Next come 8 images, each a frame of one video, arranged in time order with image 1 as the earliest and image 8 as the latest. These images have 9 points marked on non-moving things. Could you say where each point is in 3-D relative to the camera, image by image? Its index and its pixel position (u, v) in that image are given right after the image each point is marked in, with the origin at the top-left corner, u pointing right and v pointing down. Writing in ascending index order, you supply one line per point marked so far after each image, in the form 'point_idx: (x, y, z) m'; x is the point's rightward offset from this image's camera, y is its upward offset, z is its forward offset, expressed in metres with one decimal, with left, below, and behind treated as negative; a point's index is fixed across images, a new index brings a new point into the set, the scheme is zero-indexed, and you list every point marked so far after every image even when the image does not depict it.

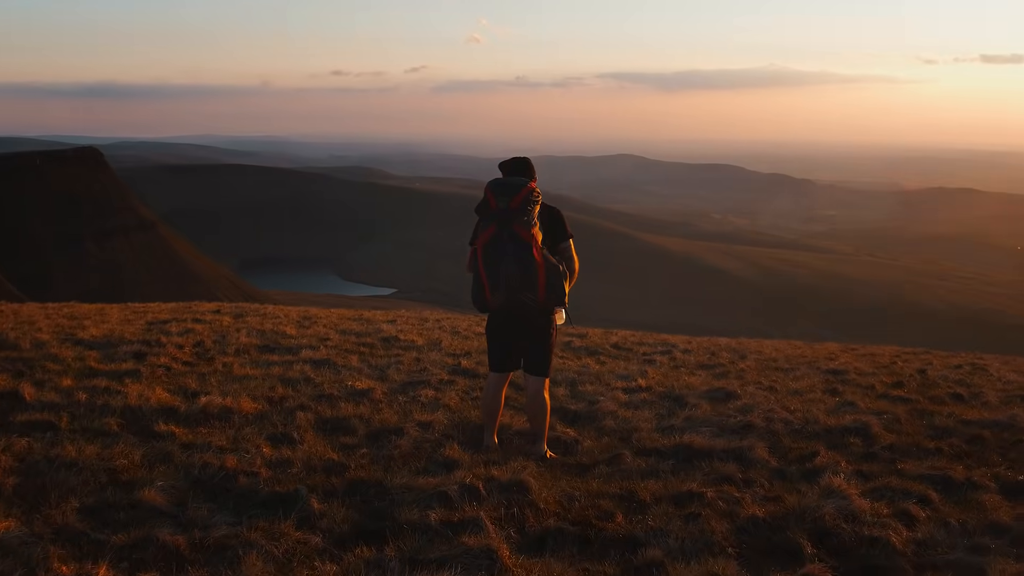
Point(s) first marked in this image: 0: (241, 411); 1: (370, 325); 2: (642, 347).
0: (-1.7, -0.8, +7.1) m
1: (-1.7, -0.4, +13.7) m
2: (+1.5, -0.7, +13.2) m
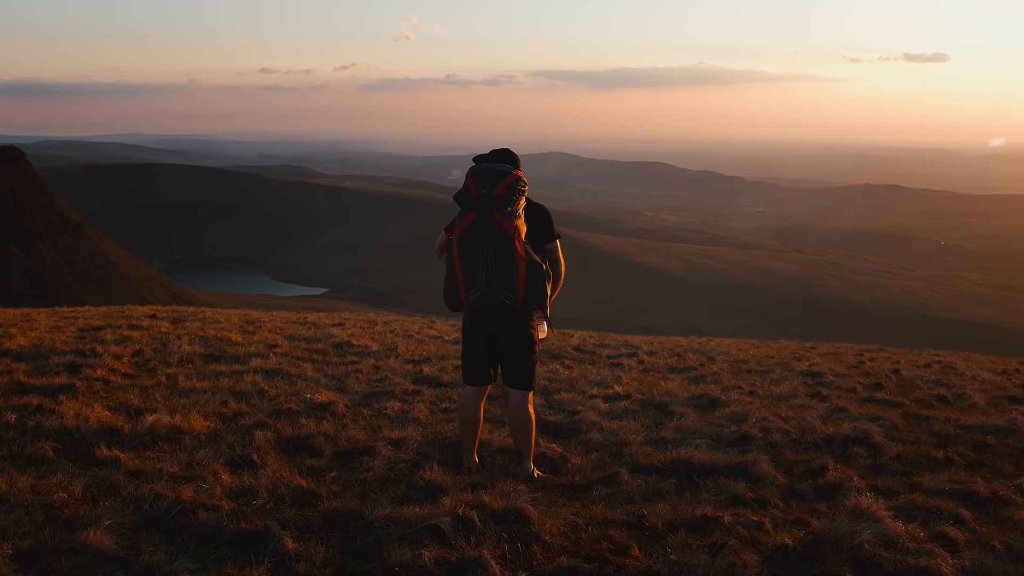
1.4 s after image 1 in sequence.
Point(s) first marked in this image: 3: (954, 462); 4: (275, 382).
0: (-1.8, -0.8, +6.4) m
1: (-2.1, -0.5, +13.0) m
2: (+1.0, -0.7, +12.7) m
3: (+2.6, -1.0, +6.8) m
4: (-1.7, -0.7, +8.3) m
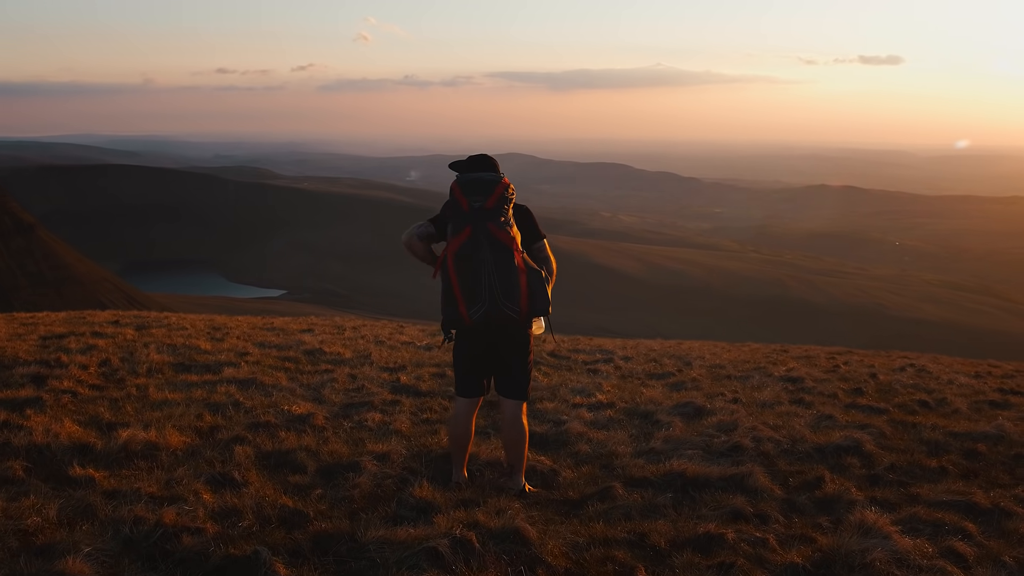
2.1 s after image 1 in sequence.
0: (-1.8, -0.8, +6.1) m
1: (-2.4, -0.5, +12.7) m
2: (+0.7, -0.7, +12.5) m
3: (+2.5, -1.1, +6.7) m
4: (-1.8, -0.7, +8.1) m
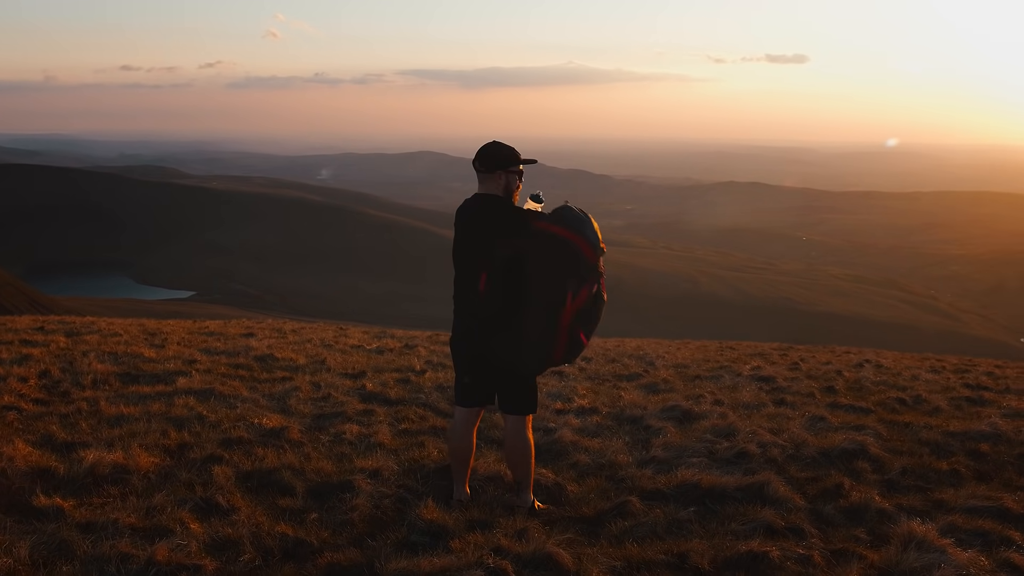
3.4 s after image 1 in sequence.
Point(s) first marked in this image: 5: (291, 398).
0: (-1.8, -0.9, +5.6) m
1: (-2.9, -0.6, +12.1) m
2: (+0.3, -0.7, +12.1) m
3: (+2.5, -1.0, +6.4) m
4: (-1.9, -0.7, +7.5) m
5: (-1.5, -0.8, +8.0) m
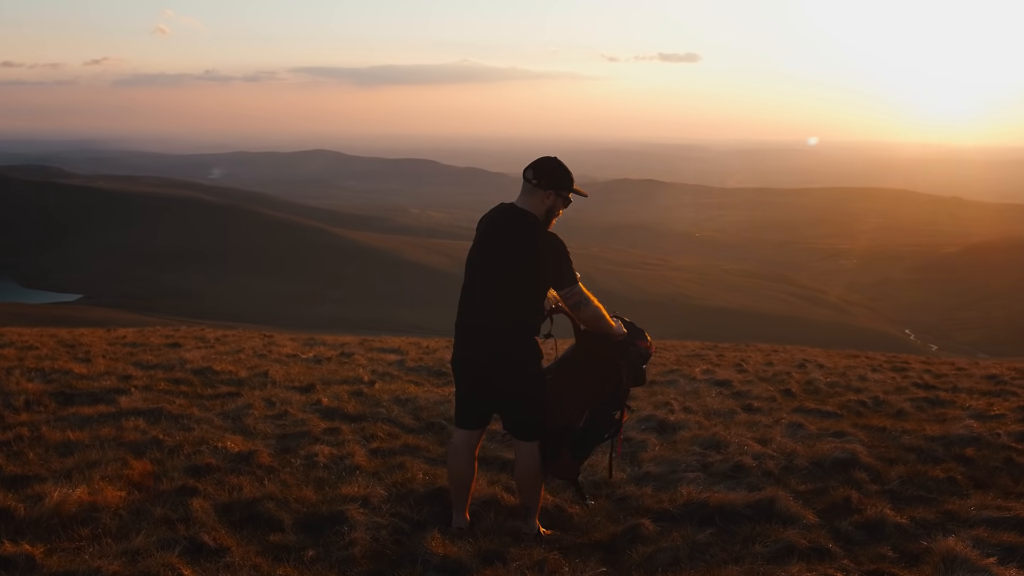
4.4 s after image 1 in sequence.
0: (-1.8, -0.9, +5.0) m
1: (-3.5, -0.6, +11.4) m
2: (-0.3, -0.8, +11.7) m
3: (+2.4, -1.1, +6.3) m
4: (-2.1, -0.8, +6.9) m
5: (-1.7, -0.8, +7.5) m
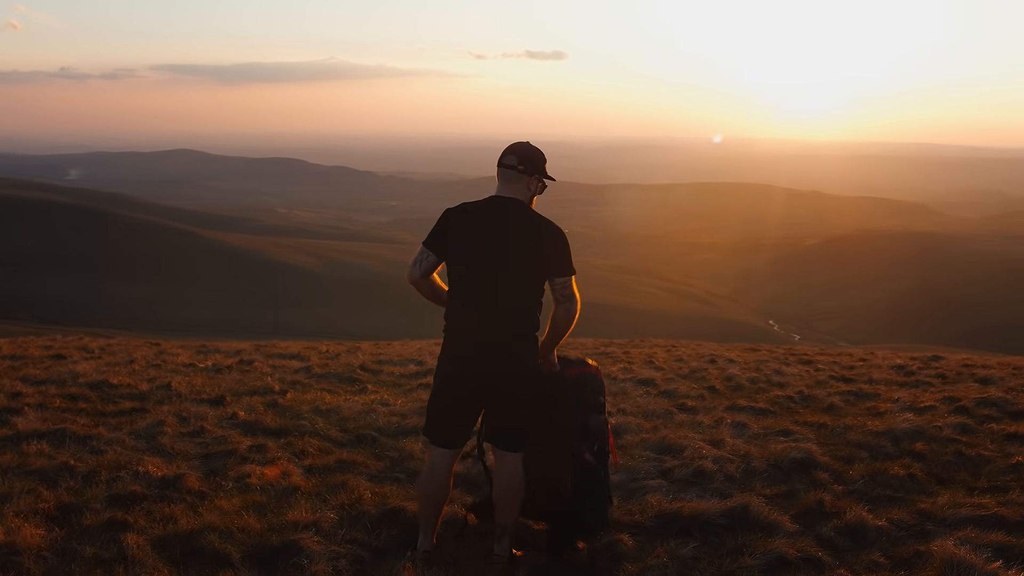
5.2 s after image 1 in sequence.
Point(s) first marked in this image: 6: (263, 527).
0: (-1.9, -1.0, +4.4) m
1: (-4.2, -0.7, +10.6) m
2: (-1.1, -0.8, +11.3) m
3: (+2.2, -1.0, +6.1) m
4: (-2.4, -0.9, +6.3) m
5: (-2.1, -0.9, +6.9) m
6: (-1.1, -1.0, +5.0) m
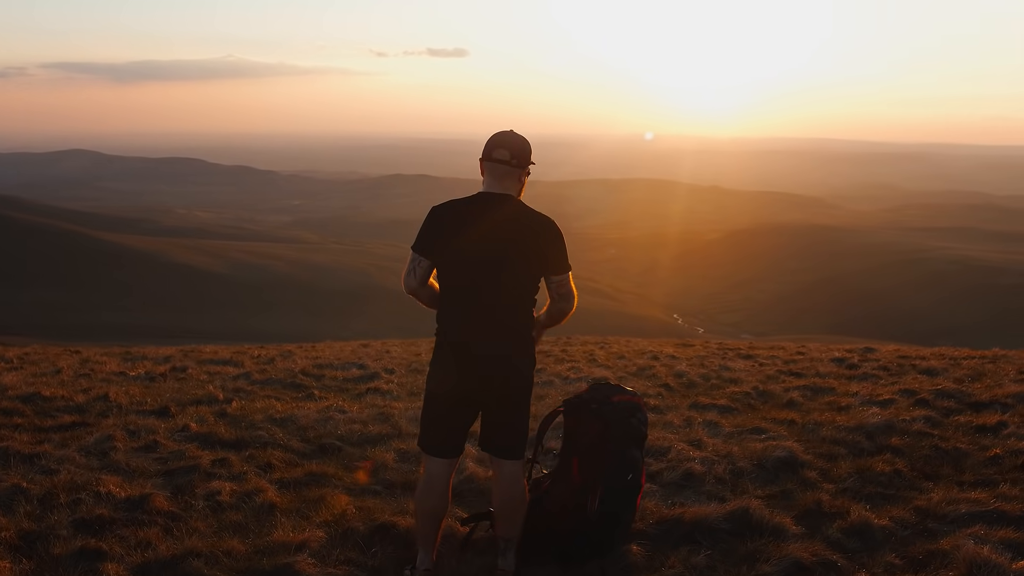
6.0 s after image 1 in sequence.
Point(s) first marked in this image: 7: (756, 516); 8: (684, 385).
0: (-1.8, -1.0, +4.0) m
1: (-4.7, -0.8, +10.0) m
2: (-1.6, -0.8, +10.9) m
3: (+2.1, -1.0, +6.1) m
4: (-2.5, -0.9, +5.8) m
5: (-2.2, -0.9, +6.4) m
6: (-1.0, -1.0, +4.6) m
7: (+1.1, -1.0, +5.1) m
8: (+1.5, -0.8, +10.0) m
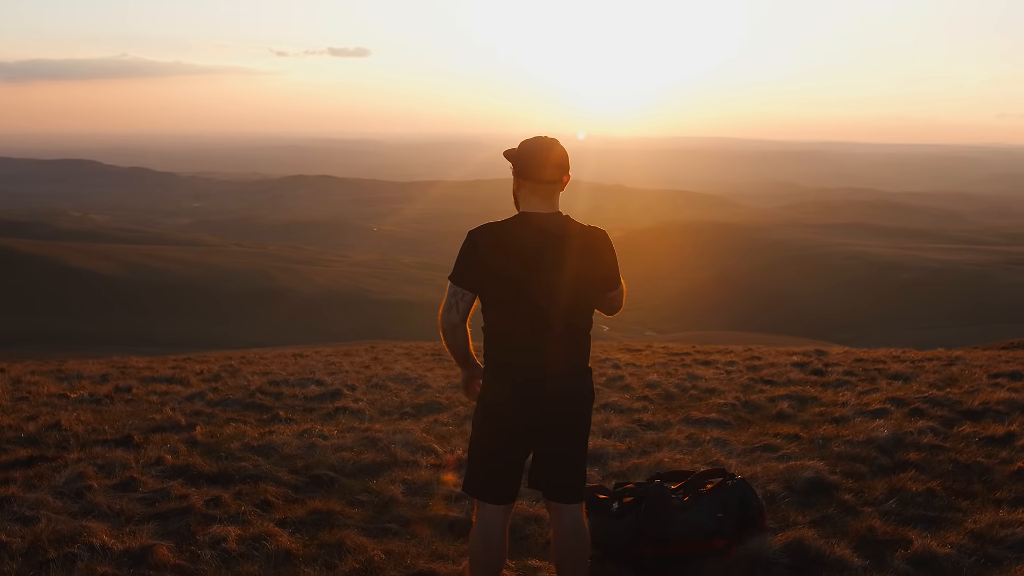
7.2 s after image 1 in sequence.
0: (-1.5, -1.1, +3.5) m
1: (-4.9, -0.9, +9.2) m
2: (-1.9, -0.9, +10.3) m
3: (+2.2, -1.0, +5.8) m
4: (-2.3, -1.0, +5.2) m
5: (-2.1, -1.0, +5.9) m
6: (-0.8, -1.1, +4.1) m
7: (+1.3, -1.1, +4.8) m
8: (+1.3, -0.9, +9.7) m
